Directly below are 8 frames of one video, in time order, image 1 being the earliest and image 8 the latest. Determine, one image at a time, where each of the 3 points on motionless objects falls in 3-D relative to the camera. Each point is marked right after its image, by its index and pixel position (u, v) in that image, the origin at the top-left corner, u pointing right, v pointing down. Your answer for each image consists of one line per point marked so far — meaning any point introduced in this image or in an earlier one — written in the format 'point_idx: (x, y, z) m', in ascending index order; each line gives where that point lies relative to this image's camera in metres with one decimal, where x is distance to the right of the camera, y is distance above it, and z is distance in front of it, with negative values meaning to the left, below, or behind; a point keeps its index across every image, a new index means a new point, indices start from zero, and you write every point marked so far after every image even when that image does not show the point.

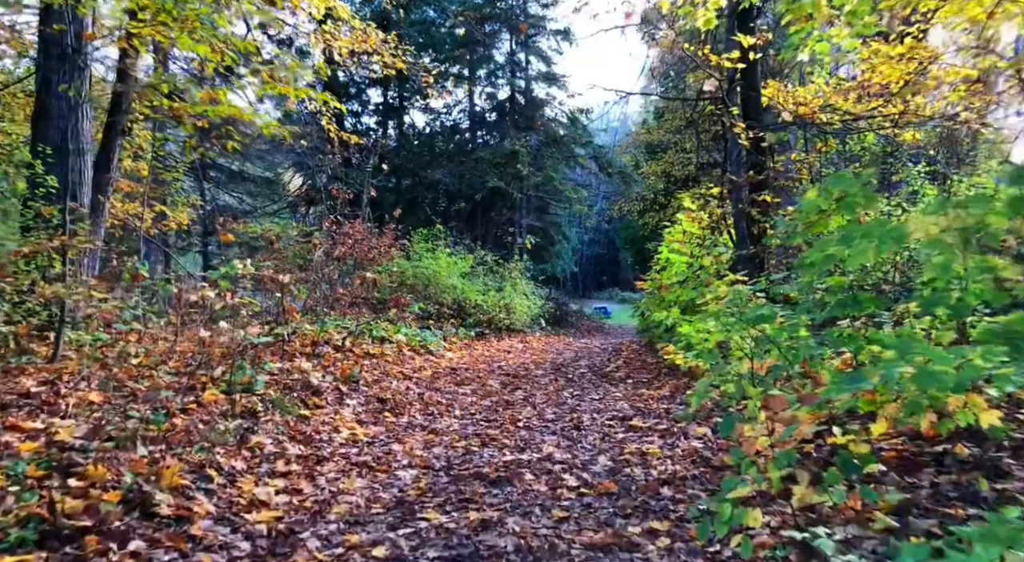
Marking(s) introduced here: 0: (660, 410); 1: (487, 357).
0: (+1.3, -1.2, +7.6) m
1: (-0.4, -1.1, +12.5) m
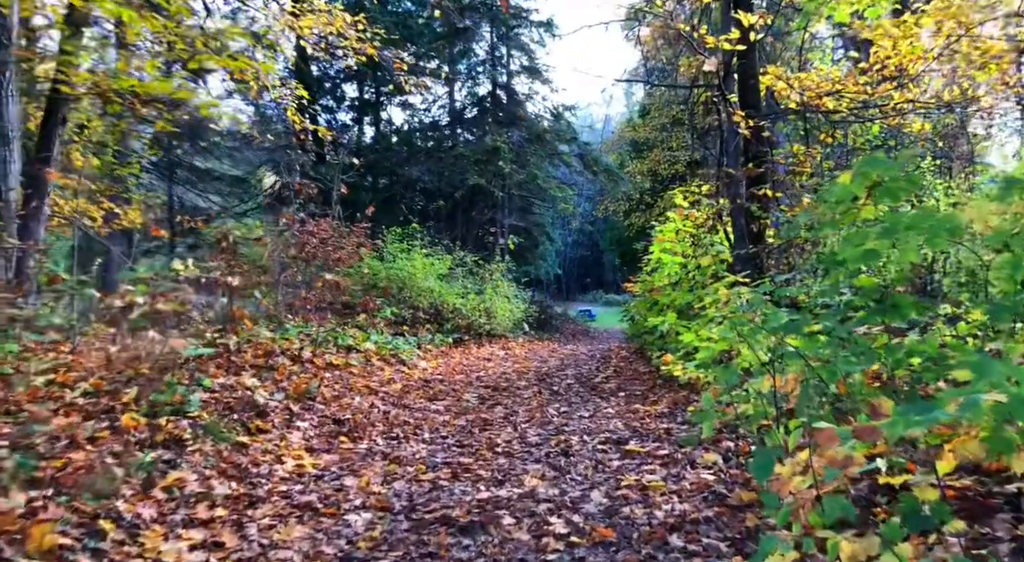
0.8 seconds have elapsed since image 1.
0: (+1.1, -1.2, +6.7) m
1: (-0.6, -1.2, +11.5) m
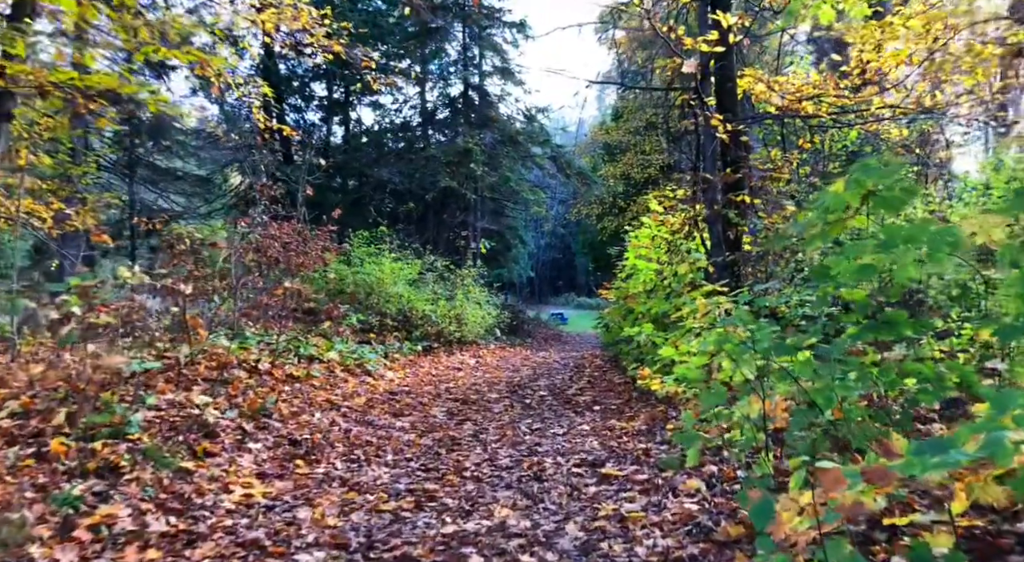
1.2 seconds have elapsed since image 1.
0: (+0.9, -1.3, +6.3) m
1: (-1.0, -1.2, +11.1) m
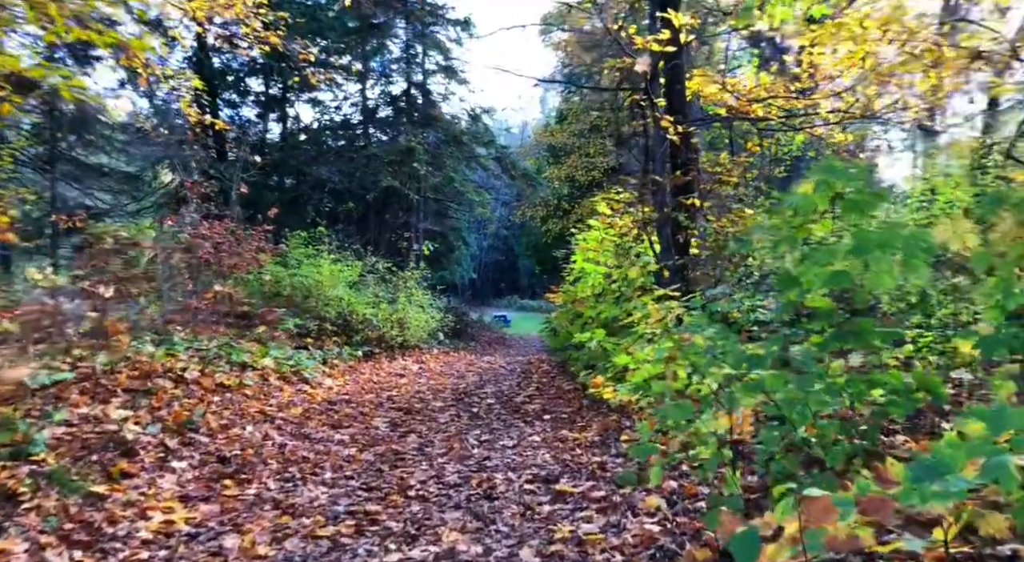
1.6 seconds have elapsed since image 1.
0: (+0.6, -1.3, +6.0) m
1: (-1.7, -1.3, +10.6) m
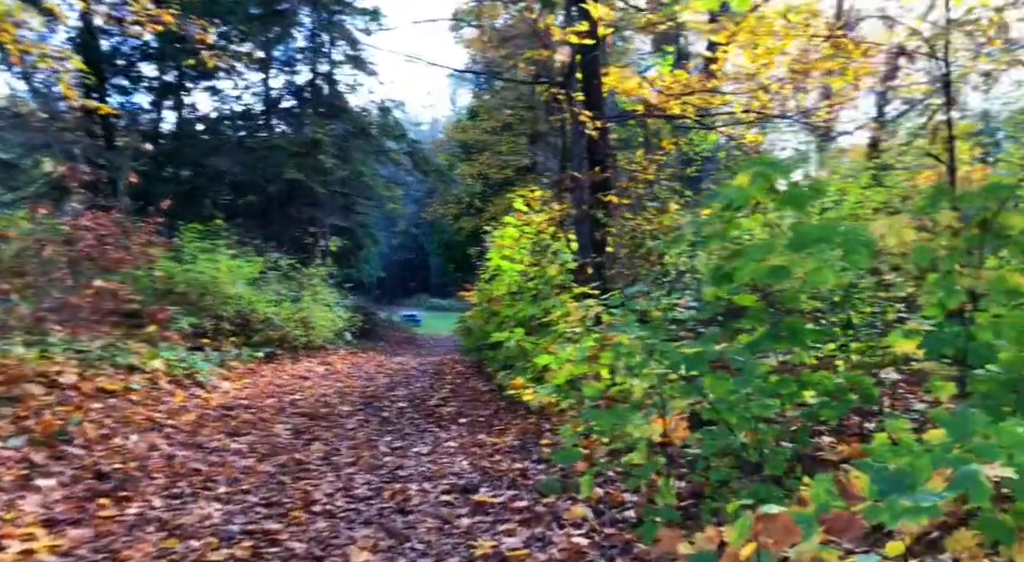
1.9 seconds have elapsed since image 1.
0: (0.0, -1.3, +5.6) m
1: (-2.7, -1.2, +10.0) m
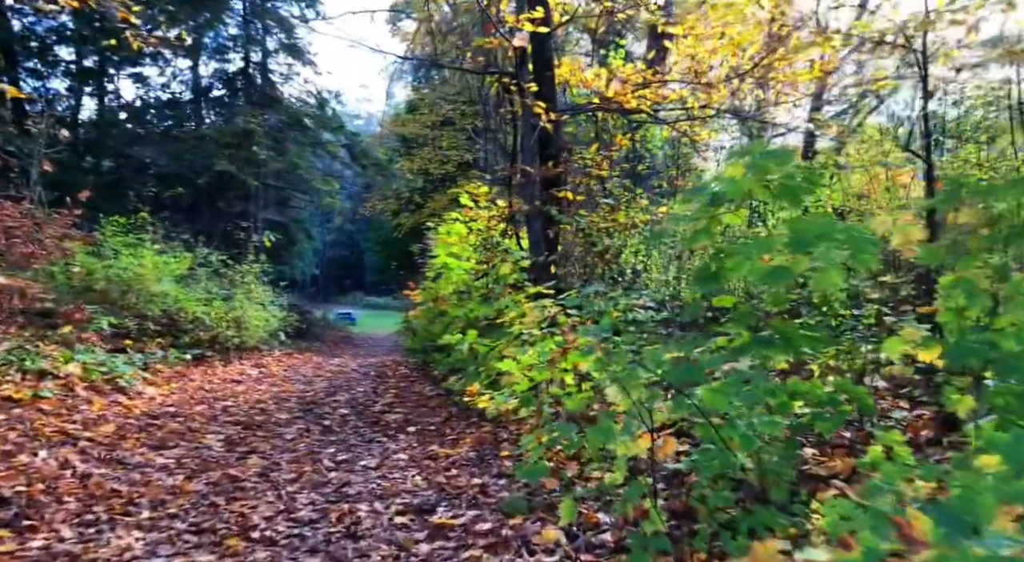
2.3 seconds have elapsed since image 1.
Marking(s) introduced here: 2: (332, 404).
0: (-0.2, -1.2, +5.1) m
1: (-3.3, -1.2, +9.3) m
2: (-1.9, -1.3, +8.8) m
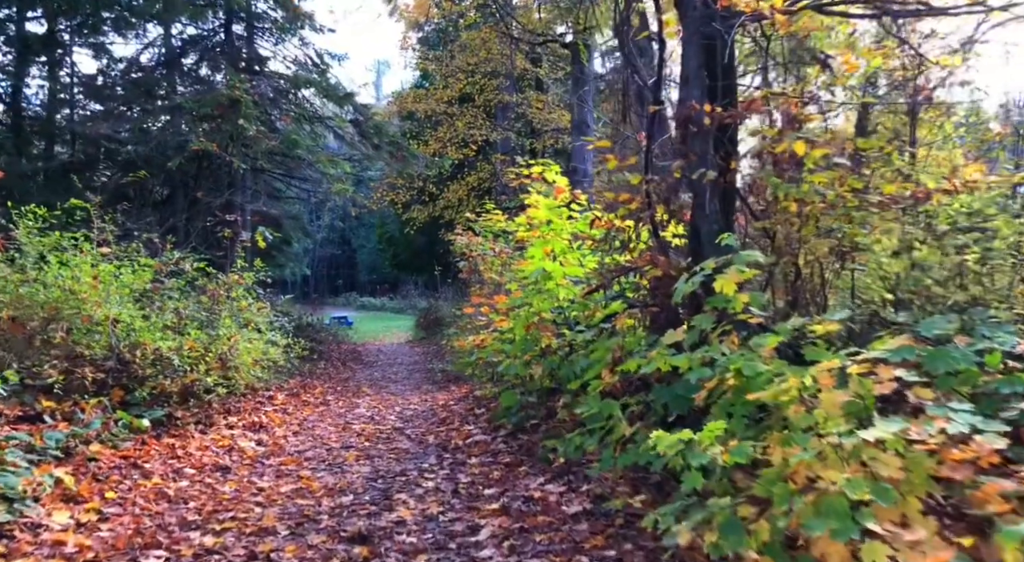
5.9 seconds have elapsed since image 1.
0: (+1.0, -1.4, +1.1) m
1: (-2.1, -1.4, +5.2) m
2: (-0.6, -1.4, +4.7) m
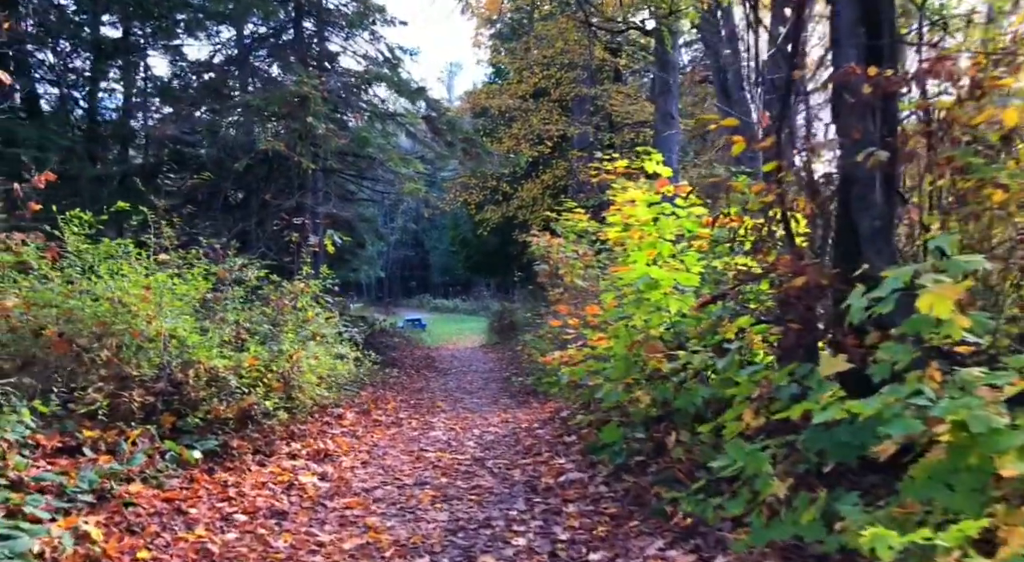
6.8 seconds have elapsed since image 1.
0: (+1.3, -1.5, -0.1) m
1: (-1.5, -1.5, +4.2) m
2: (-0.1, -1.5, +3.6) m
